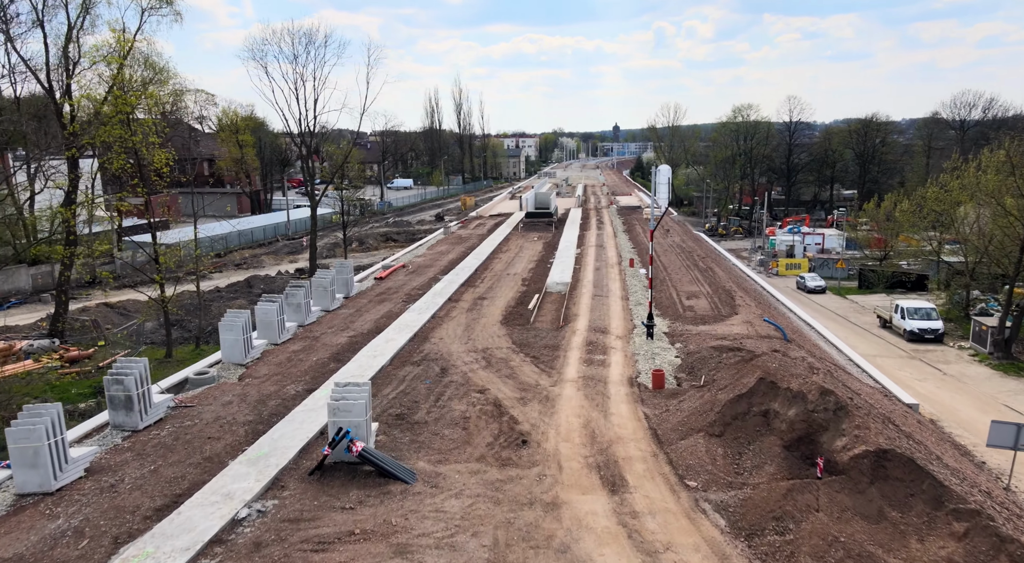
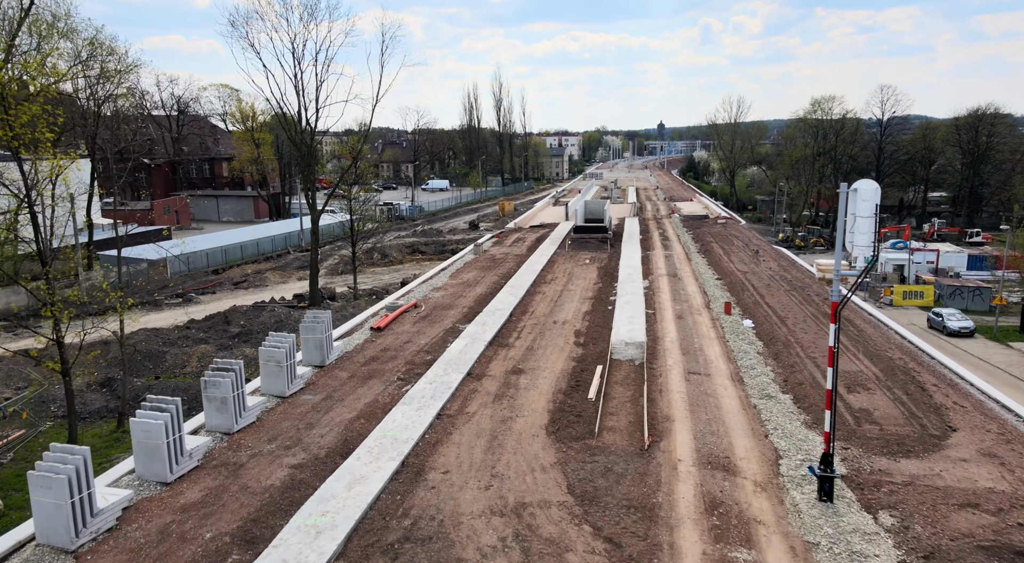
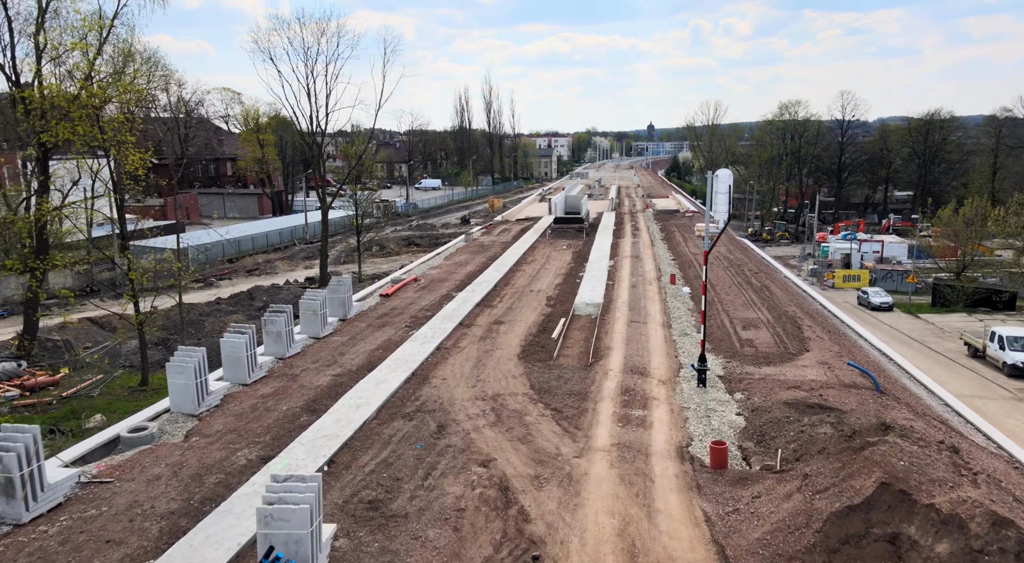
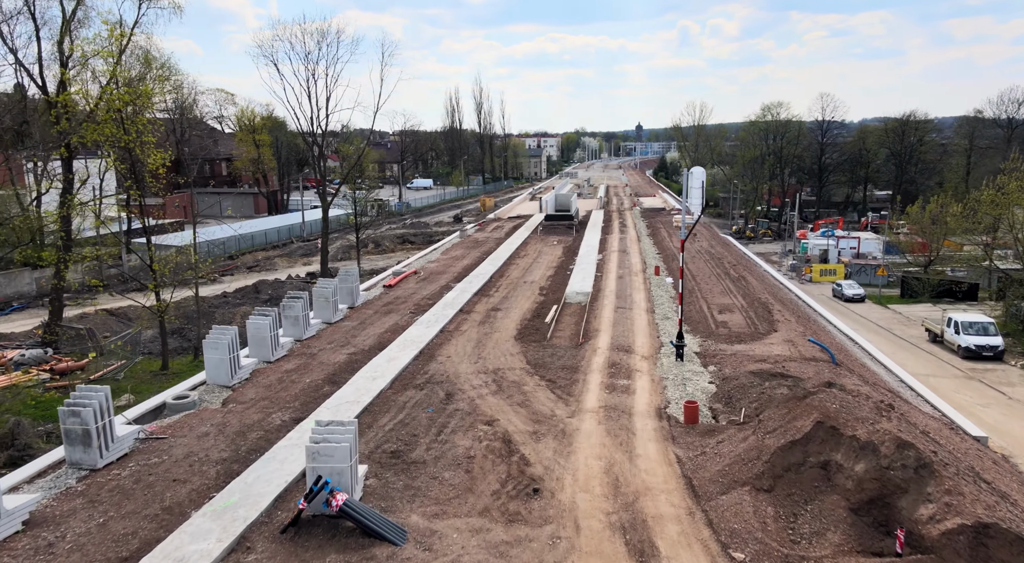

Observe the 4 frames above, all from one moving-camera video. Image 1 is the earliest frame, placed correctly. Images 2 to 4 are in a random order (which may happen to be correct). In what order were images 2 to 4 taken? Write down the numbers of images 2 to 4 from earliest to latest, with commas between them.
4, 3, 2
